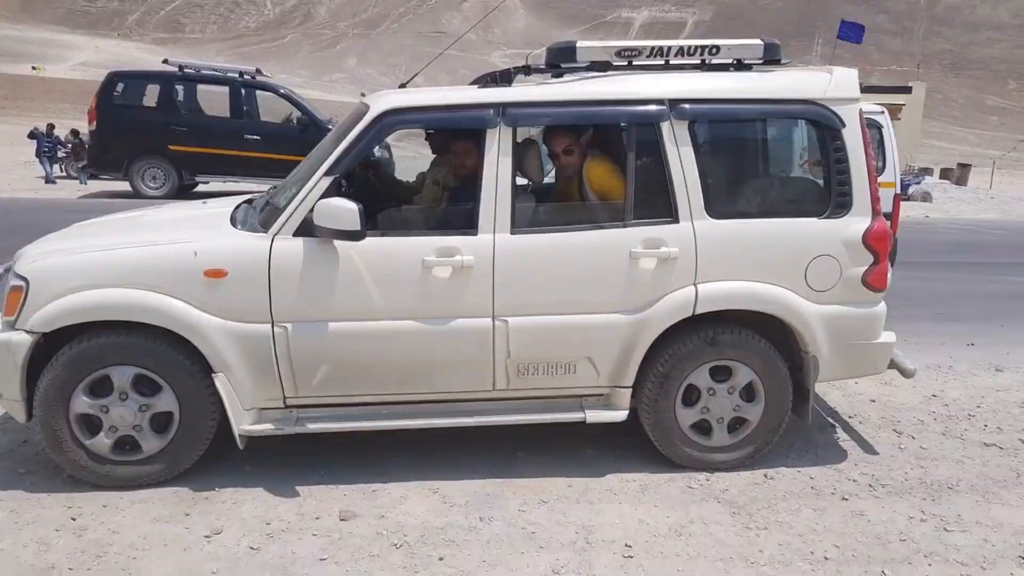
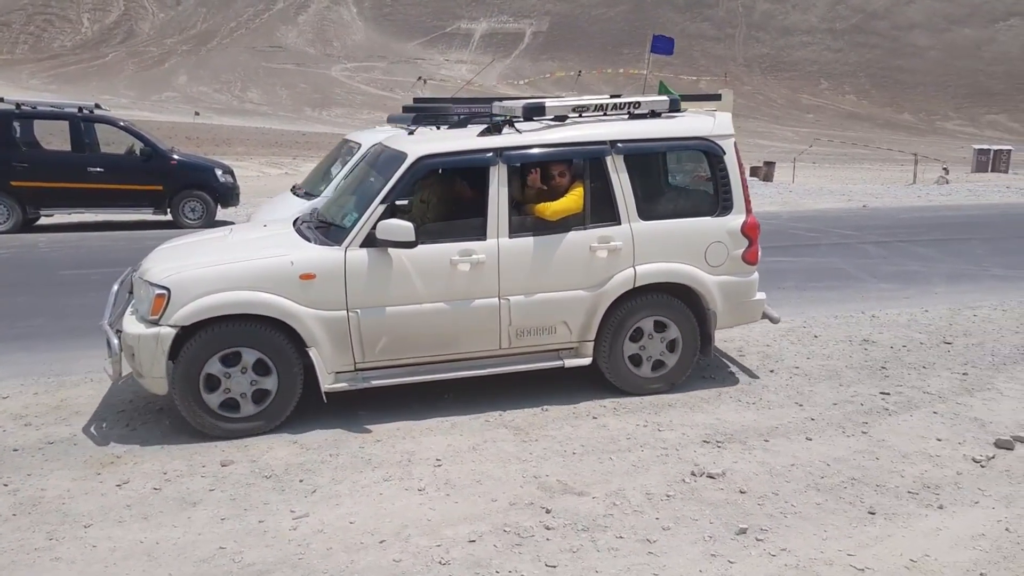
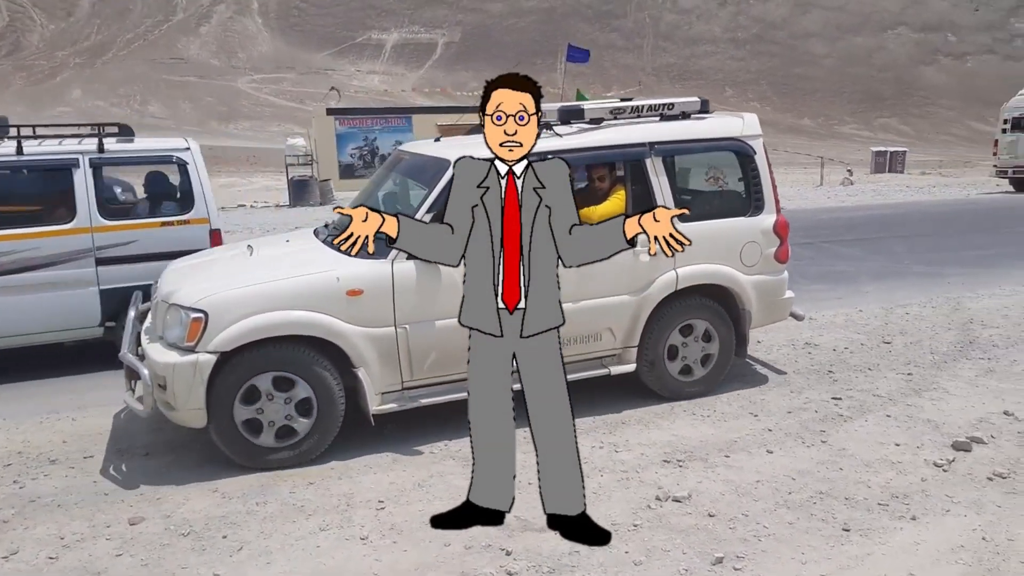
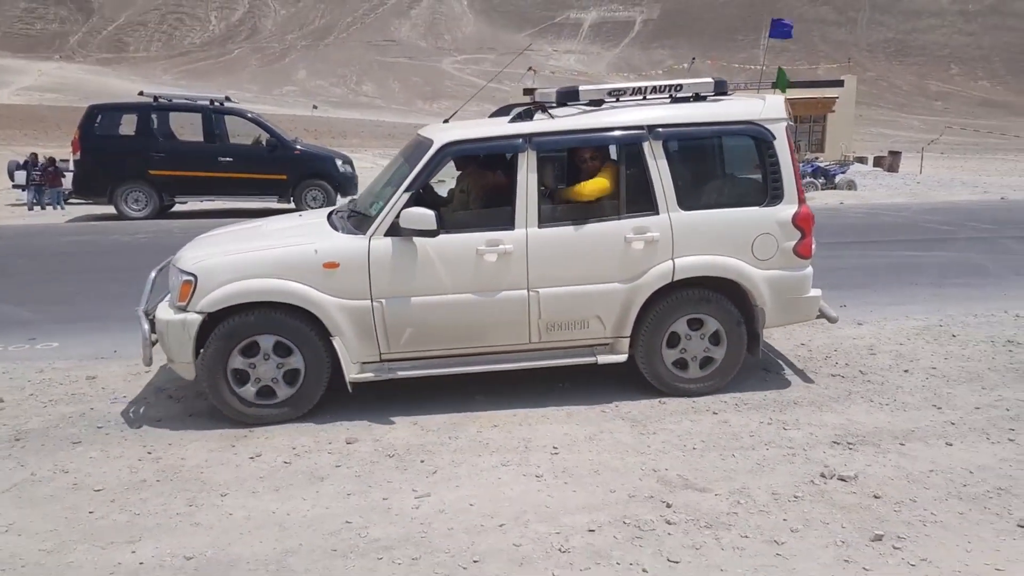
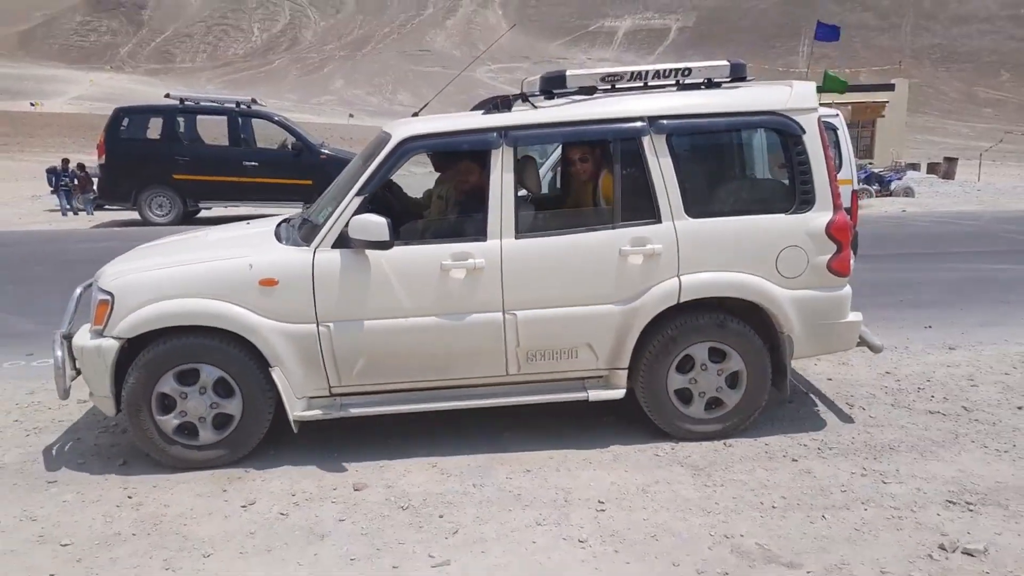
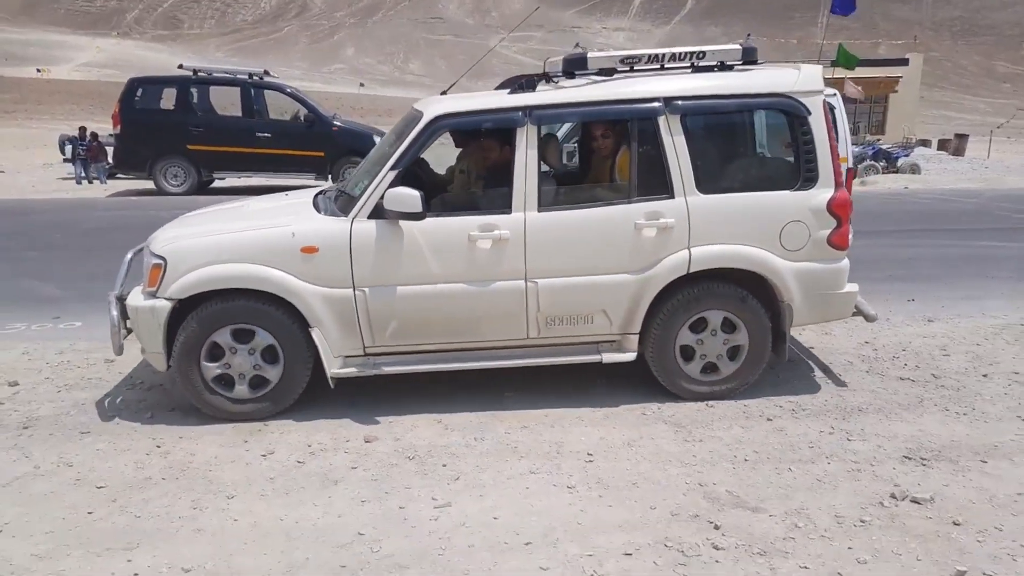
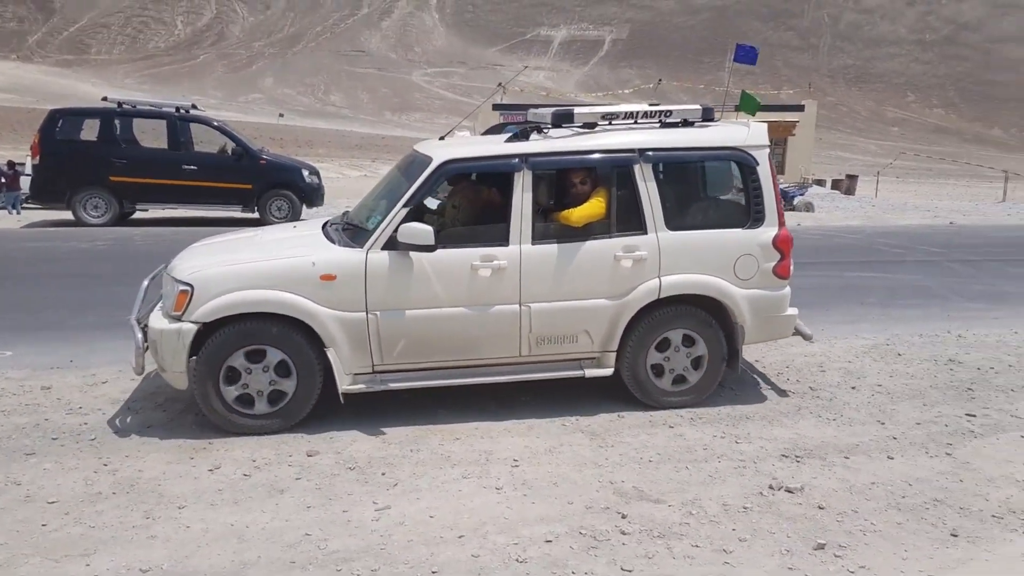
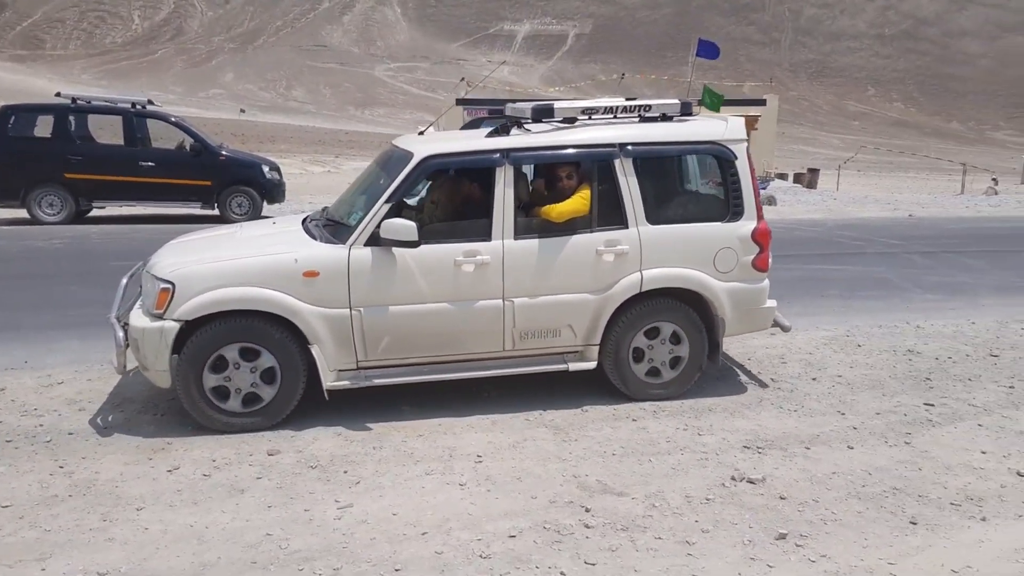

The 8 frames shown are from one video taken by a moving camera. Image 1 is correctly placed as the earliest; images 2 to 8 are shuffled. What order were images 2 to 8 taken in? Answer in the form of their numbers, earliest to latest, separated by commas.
5, 6, 4, 7, 8, 2, 3
